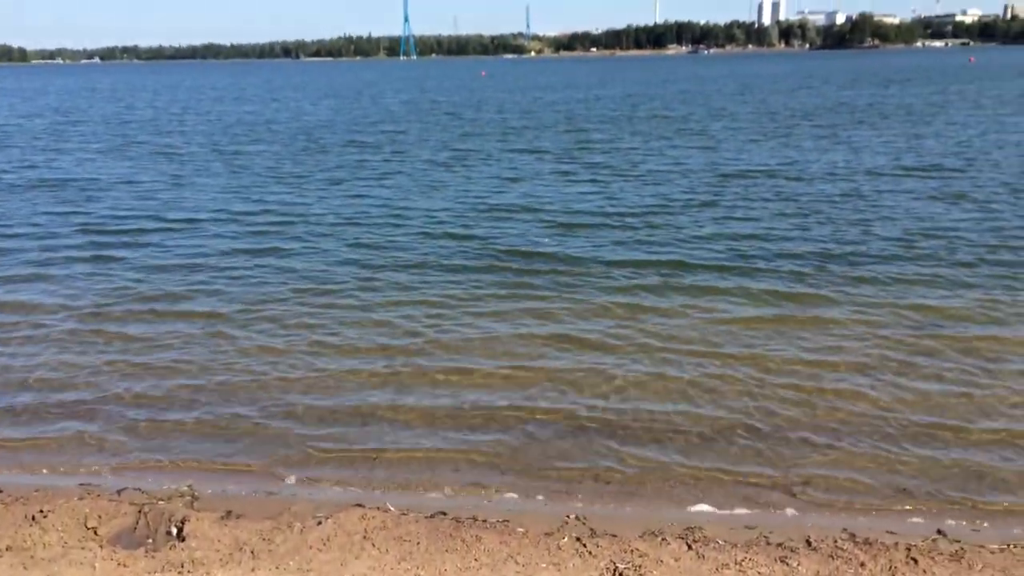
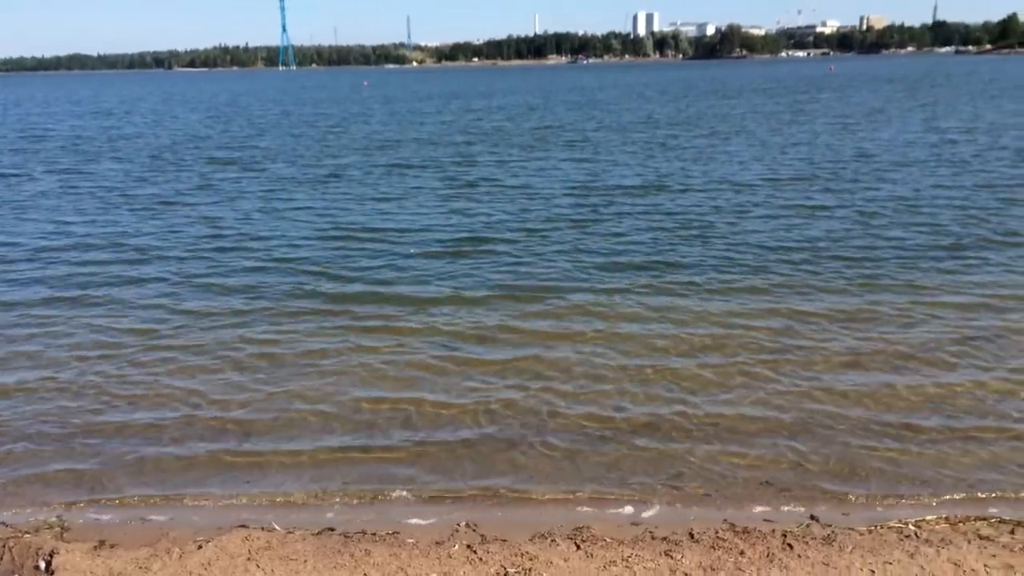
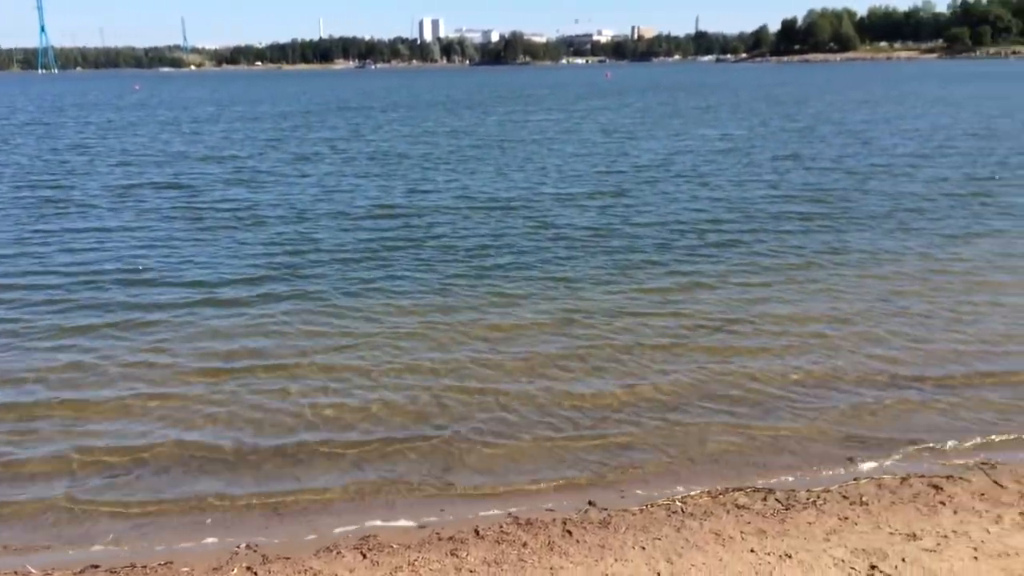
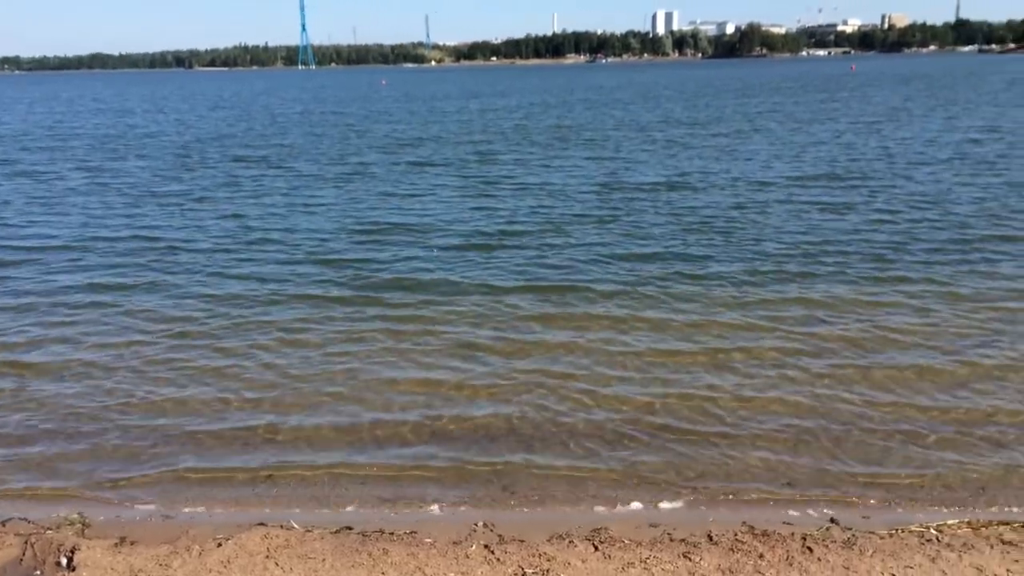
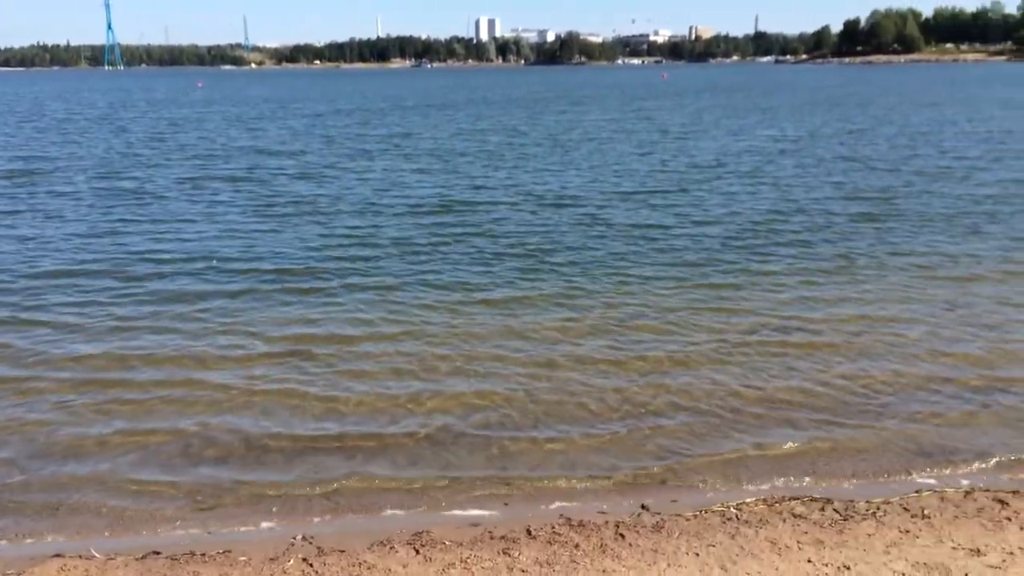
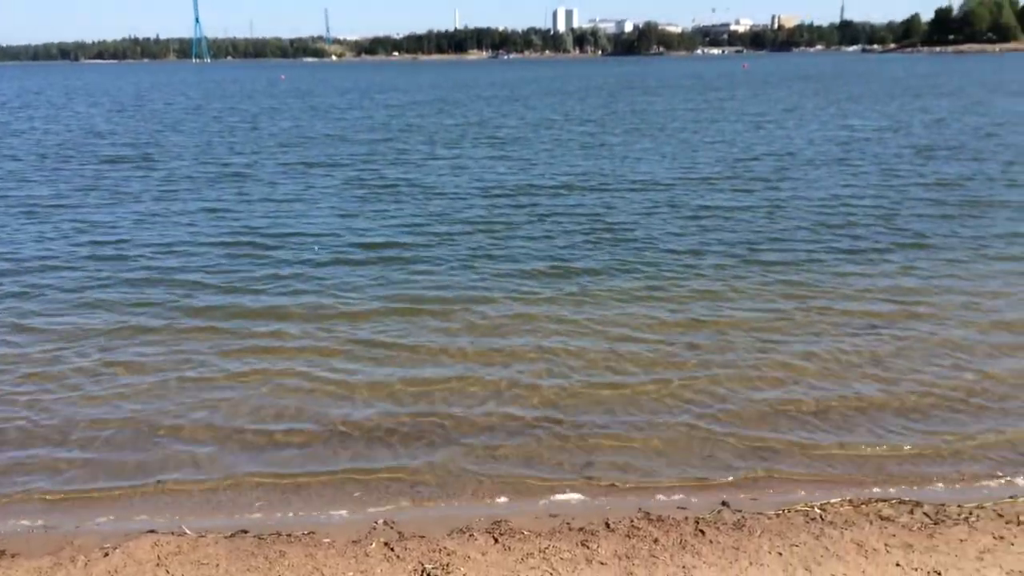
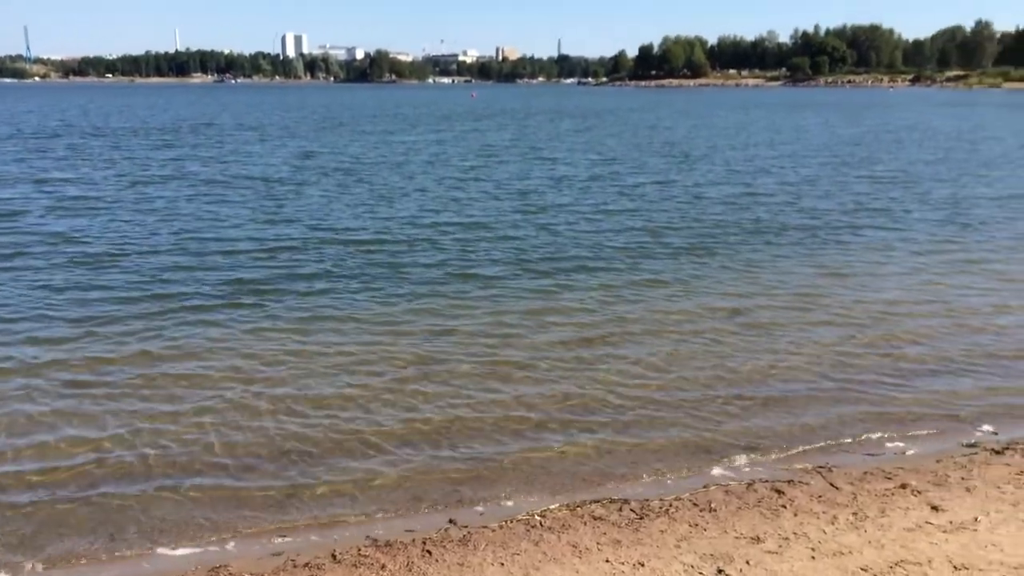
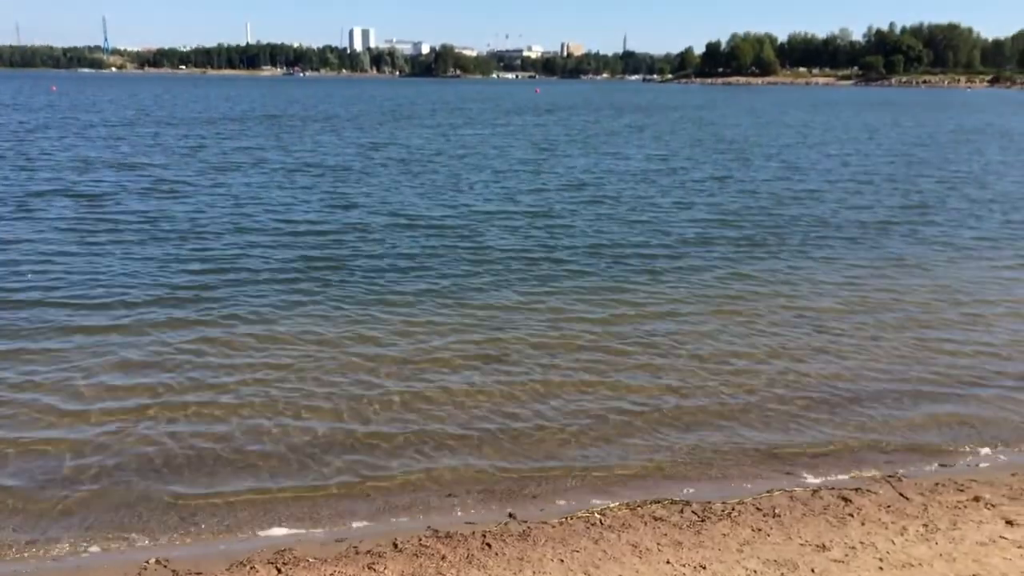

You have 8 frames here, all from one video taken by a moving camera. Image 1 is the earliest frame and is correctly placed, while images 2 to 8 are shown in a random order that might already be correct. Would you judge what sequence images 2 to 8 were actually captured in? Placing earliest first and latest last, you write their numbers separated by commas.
4, 2, 6, 5, 3, 8, 7
